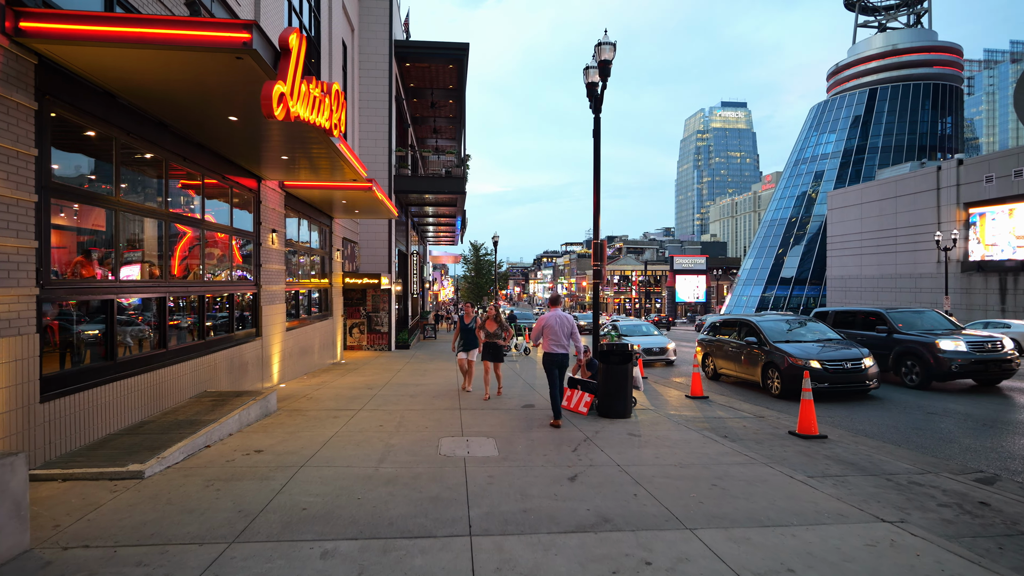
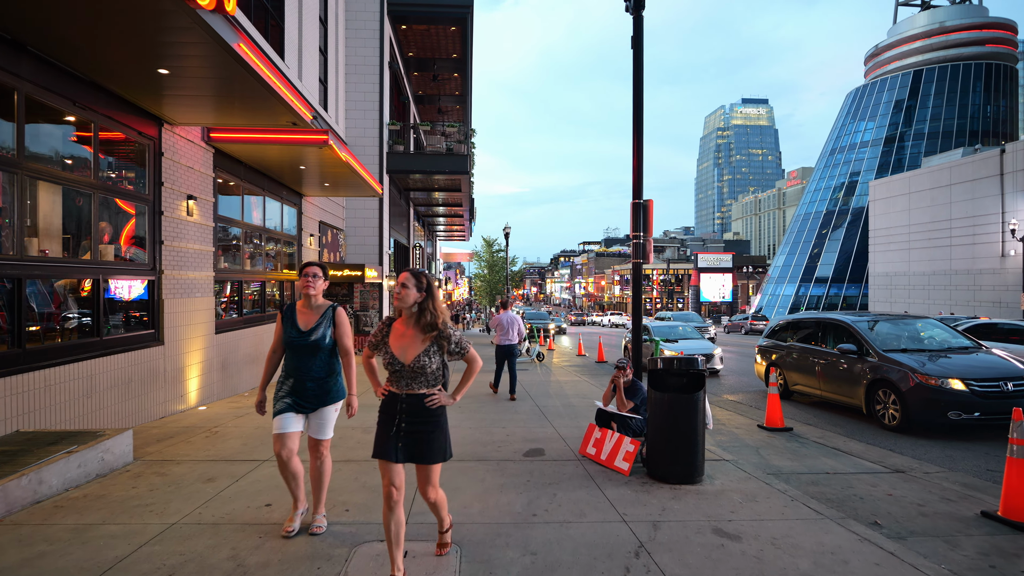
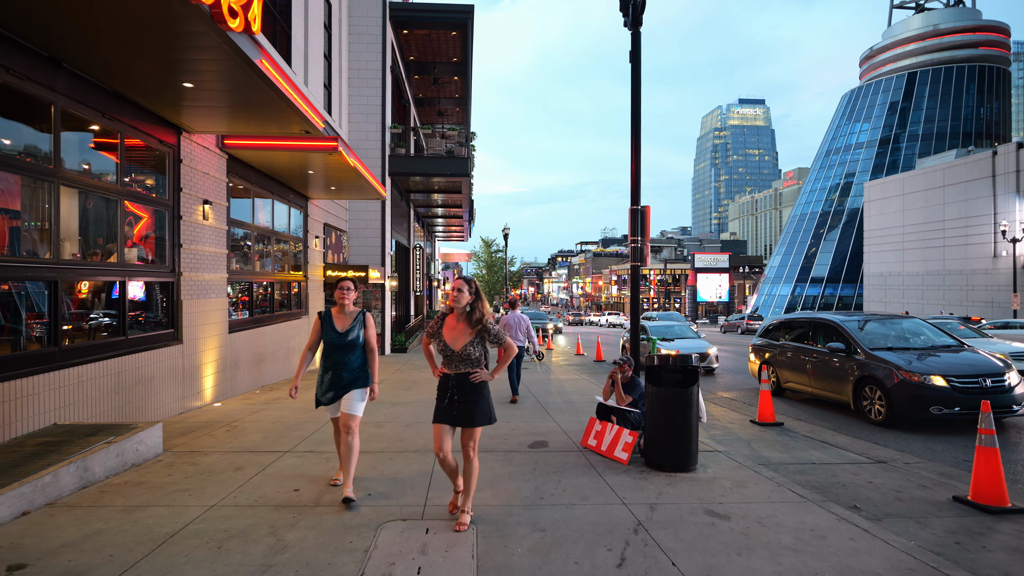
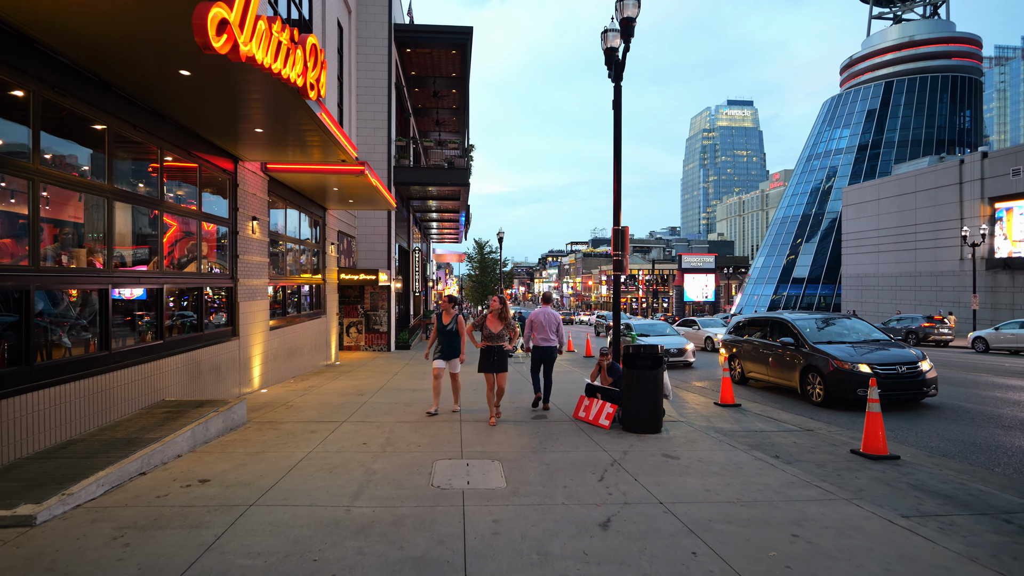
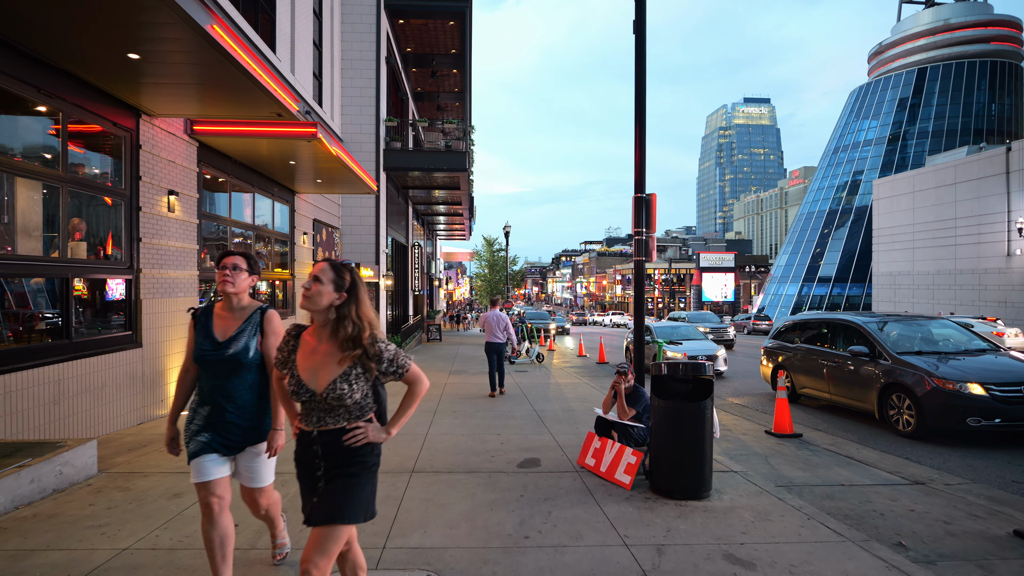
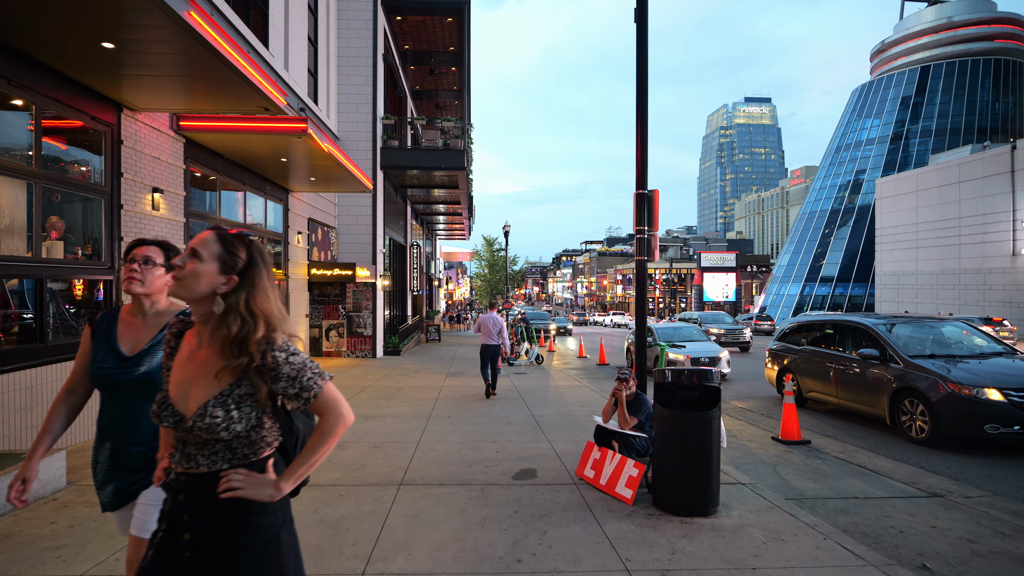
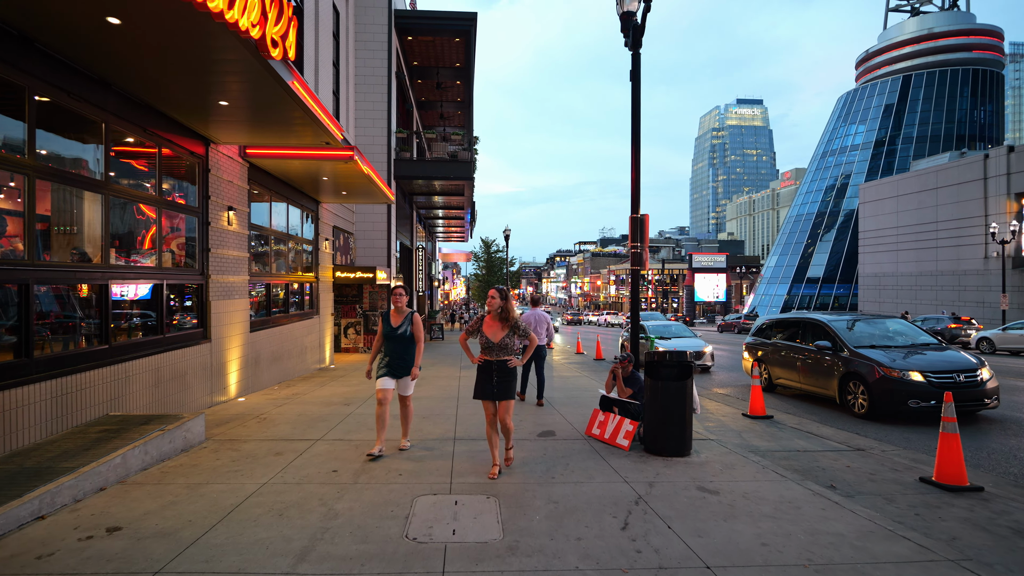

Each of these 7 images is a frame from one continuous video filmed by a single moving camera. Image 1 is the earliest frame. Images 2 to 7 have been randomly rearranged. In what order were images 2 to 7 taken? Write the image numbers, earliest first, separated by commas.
4, 7, 3, 2, 5, 6
